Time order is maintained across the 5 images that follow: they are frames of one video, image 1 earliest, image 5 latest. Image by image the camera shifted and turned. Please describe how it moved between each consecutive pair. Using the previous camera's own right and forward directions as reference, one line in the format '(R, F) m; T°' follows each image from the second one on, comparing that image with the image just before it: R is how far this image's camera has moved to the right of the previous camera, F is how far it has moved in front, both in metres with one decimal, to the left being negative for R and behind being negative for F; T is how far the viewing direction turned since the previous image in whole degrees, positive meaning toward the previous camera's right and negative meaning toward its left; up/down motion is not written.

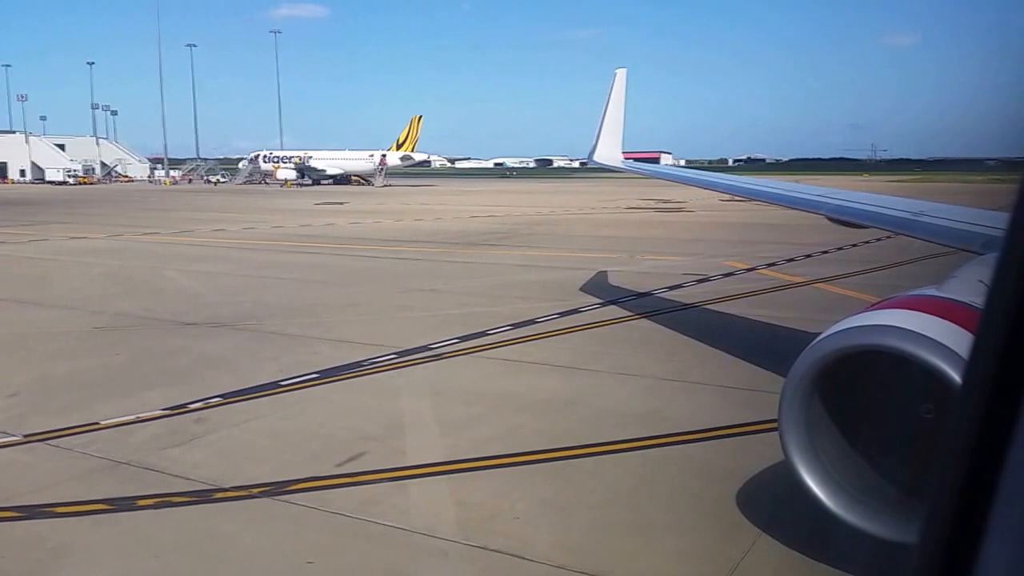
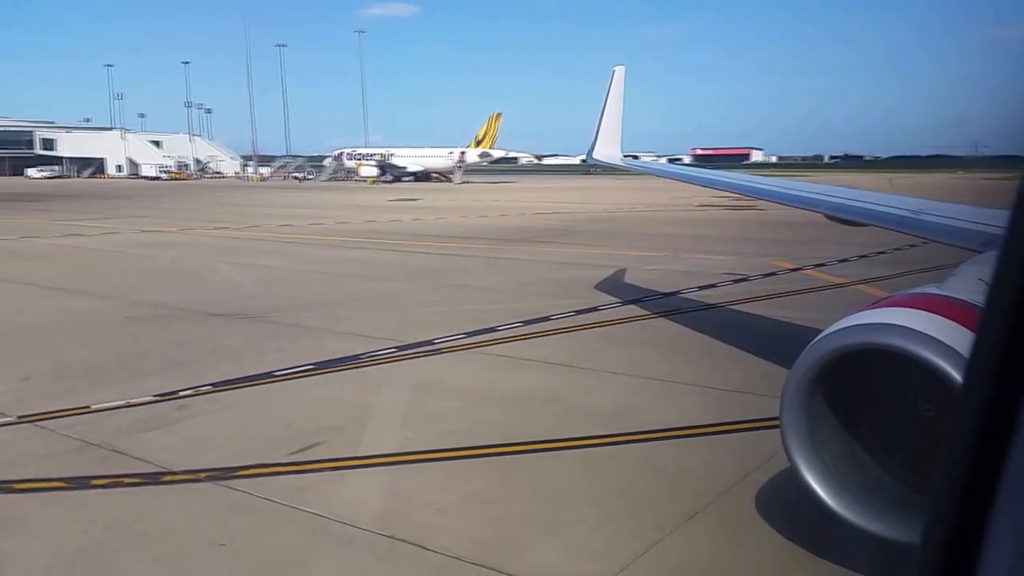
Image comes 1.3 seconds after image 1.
(+1.0, -0.1) m; -5°
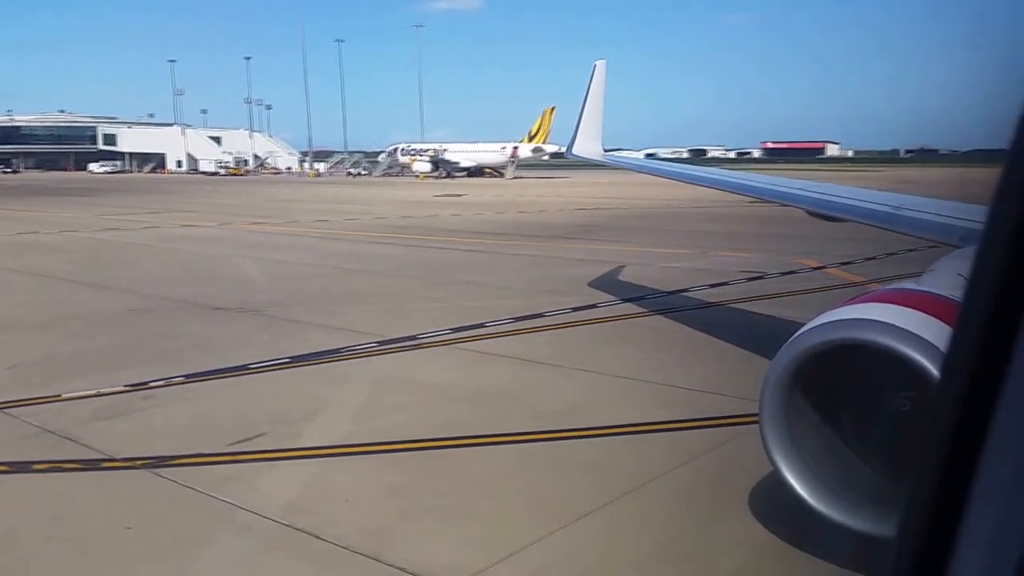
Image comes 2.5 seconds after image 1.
(+0.9, -0.1) m; -4°
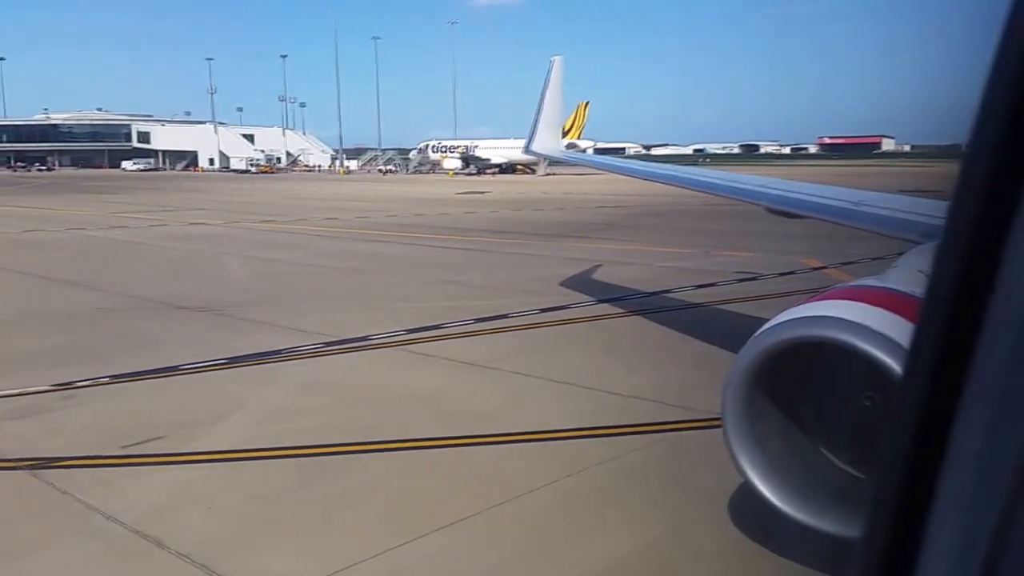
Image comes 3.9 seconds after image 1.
(+1.0, +0.2) m; -2°
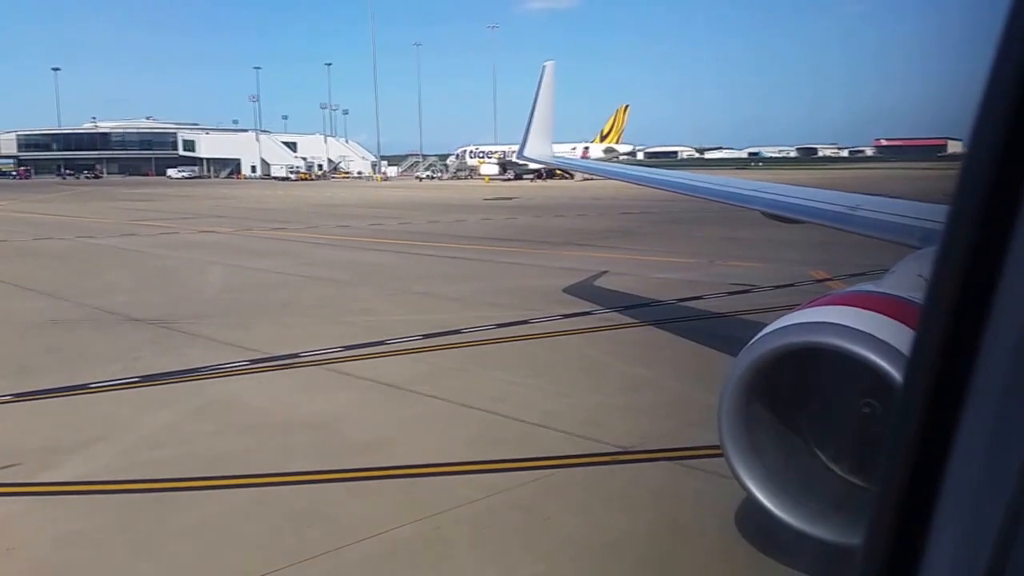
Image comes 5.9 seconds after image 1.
(+1.1, +0.7) m; -3°
